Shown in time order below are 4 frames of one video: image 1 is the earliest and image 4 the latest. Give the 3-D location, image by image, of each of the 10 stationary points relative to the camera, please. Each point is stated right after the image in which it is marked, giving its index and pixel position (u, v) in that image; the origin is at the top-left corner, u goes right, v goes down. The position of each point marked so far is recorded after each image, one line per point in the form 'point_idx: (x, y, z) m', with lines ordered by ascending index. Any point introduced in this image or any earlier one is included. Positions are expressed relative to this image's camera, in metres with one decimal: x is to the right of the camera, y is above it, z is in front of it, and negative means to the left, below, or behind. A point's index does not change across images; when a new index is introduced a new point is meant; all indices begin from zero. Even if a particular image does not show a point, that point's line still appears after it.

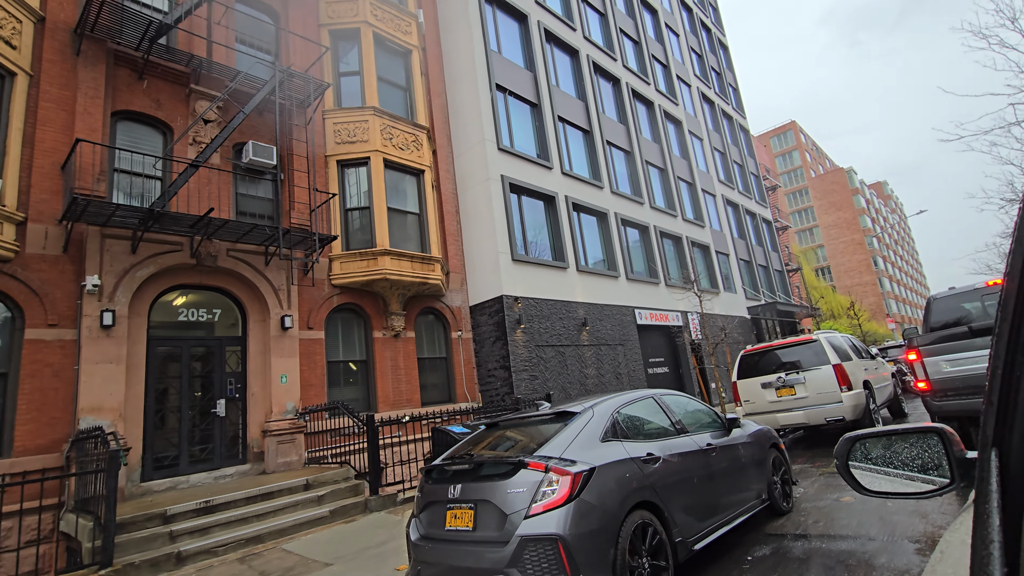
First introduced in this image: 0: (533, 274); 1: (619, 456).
0: (+0.6, +0.4, +14.3) m
1: (+0.8, -1.2, +3.7) m
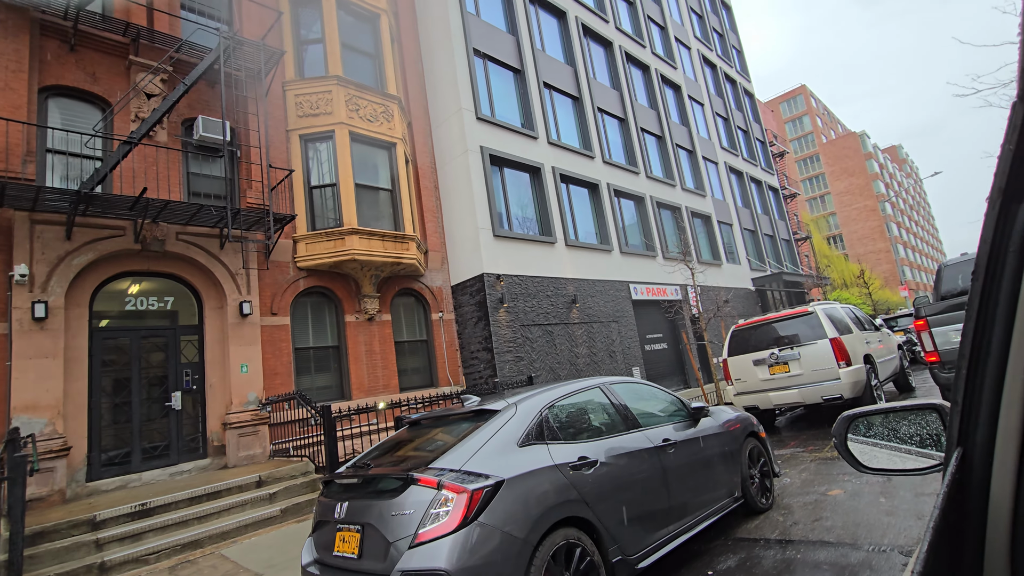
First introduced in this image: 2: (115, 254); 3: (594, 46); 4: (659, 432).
0: (+0.1, +1.0, +13.6) m
1: (+0.2, -1.0, +3.0) m
2: (-6.5, +0.6, +8.4) m
3: (+3.1, +9.2, +19.8) m
4: (+1.1, -1.1, +4.0) m
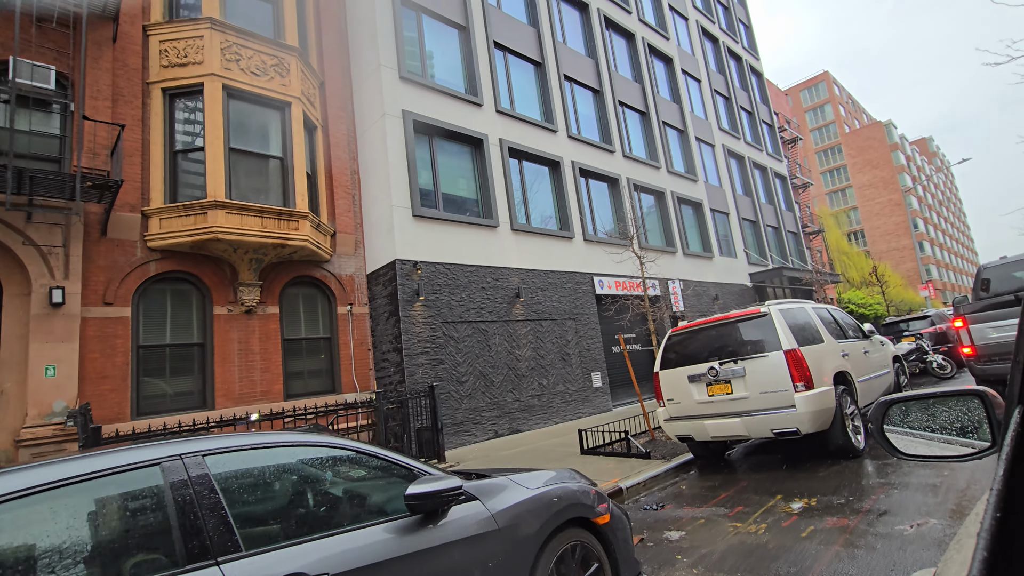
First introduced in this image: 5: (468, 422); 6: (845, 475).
0: (-1.5, +1.2, +11.5) m
1: (-1.9, -0.9, +1.0) m
2: (-8.3, +0.8, +6.6) m
3: (+1.9, +9.5, +17.6) m
4: (-0.8, -1.0, +2.0) m
5: (-0.9, -2.8, +10.7) m
6: (+3.6, -2.0, +5.6) m
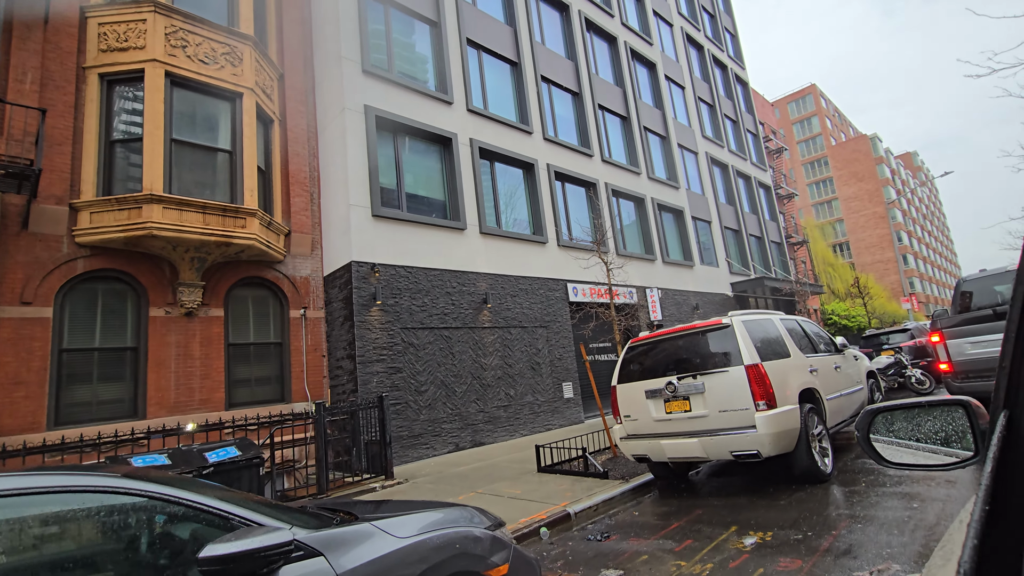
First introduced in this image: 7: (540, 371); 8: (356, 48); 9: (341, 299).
0: (-2.2, +1.1, +11.0) m
1: (-2.4, -0.9, +0.5) m
2: (-8.9, +0.9, +6.0) m
3: (+1.2, +9.3, +17.2) m
4: (-1.4, -1.0, +1.5) m
5: (-1.7, -2.9, +10.1) m
6: (+2.9, -2.1, +5.1) m
7: (+0.7, -2.0, +12.7) m
8: (-3.3, +5.1, +11.1) m
9: (-3.3, -0.2, +10.1) m
